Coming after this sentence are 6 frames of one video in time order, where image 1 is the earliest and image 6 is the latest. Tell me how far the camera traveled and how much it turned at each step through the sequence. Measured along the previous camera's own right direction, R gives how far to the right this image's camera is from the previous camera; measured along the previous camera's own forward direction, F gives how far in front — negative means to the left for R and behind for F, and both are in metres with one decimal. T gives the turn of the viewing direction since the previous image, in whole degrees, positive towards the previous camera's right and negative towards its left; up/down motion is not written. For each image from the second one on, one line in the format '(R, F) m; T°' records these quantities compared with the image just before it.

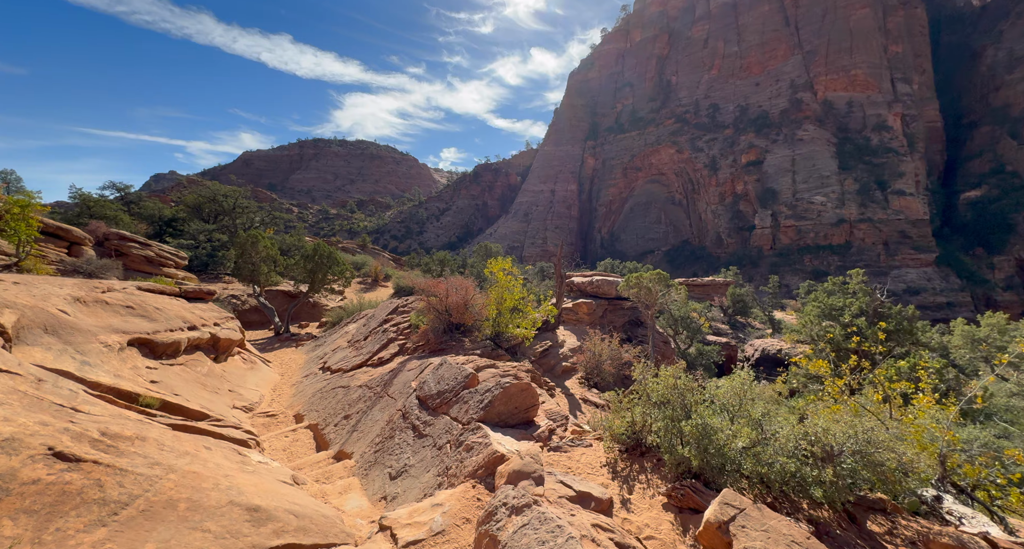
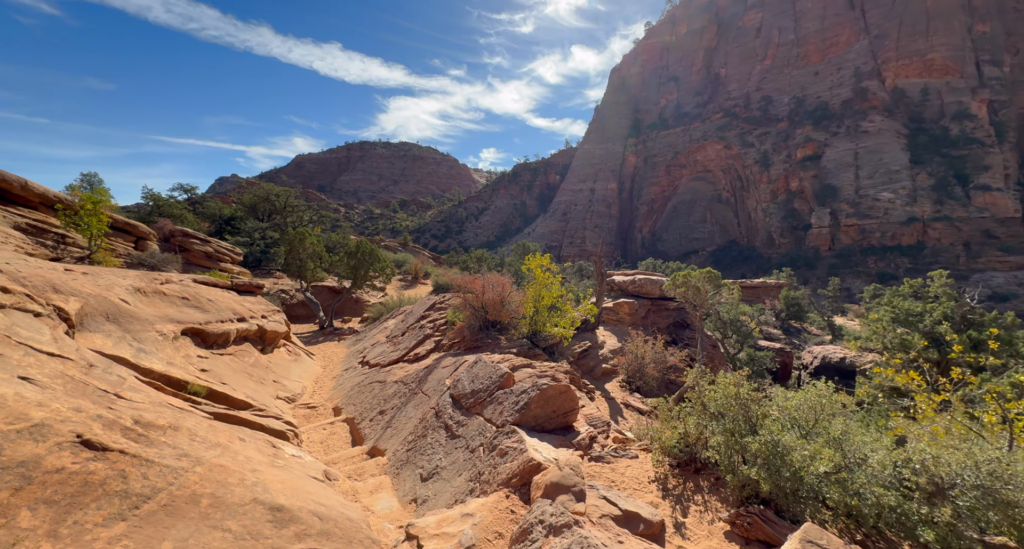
(0.0, +0.3) m; -4°
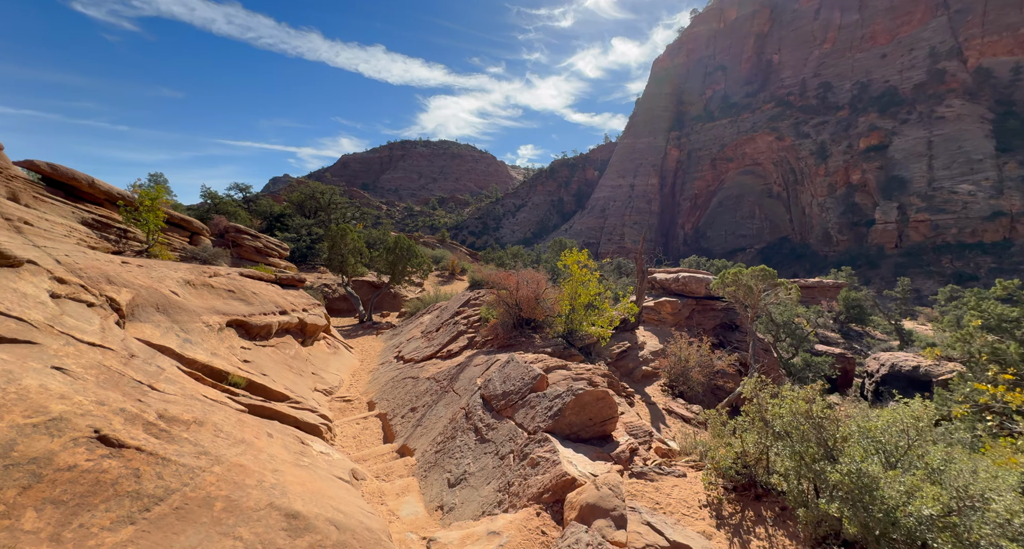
(0.0, +0.4) m; -4°
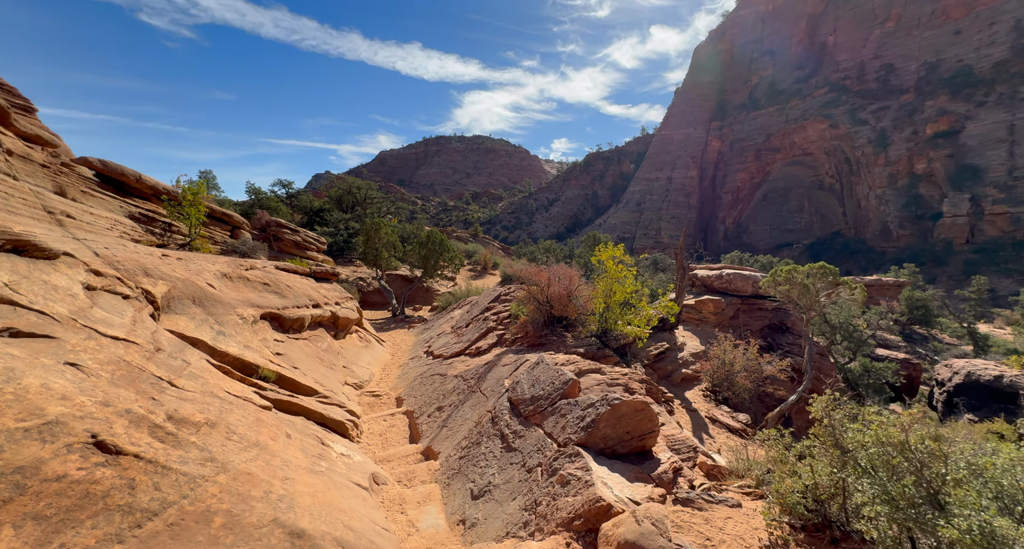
(0.0, +0.4) m; -4°
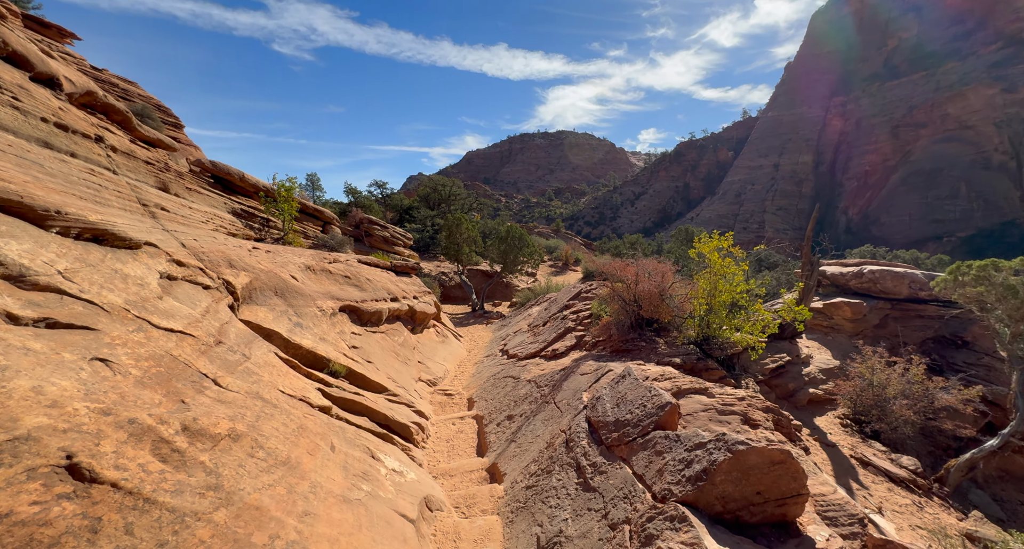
(0.0, +1.1) m; -10°
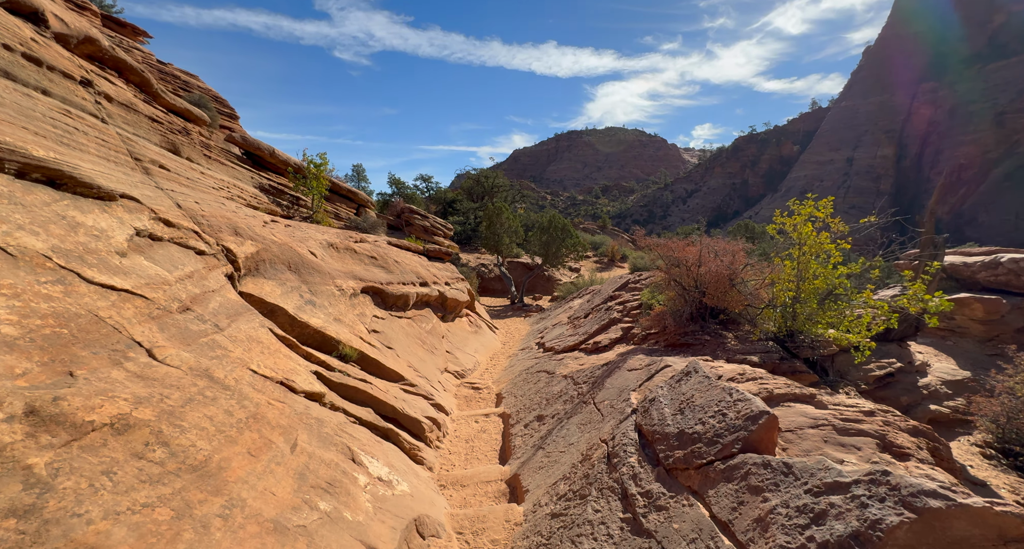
(+0.1, +1.4) m; -5°
